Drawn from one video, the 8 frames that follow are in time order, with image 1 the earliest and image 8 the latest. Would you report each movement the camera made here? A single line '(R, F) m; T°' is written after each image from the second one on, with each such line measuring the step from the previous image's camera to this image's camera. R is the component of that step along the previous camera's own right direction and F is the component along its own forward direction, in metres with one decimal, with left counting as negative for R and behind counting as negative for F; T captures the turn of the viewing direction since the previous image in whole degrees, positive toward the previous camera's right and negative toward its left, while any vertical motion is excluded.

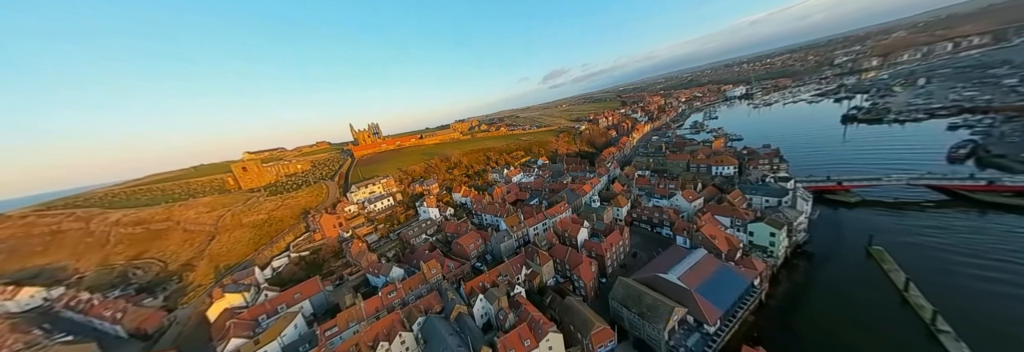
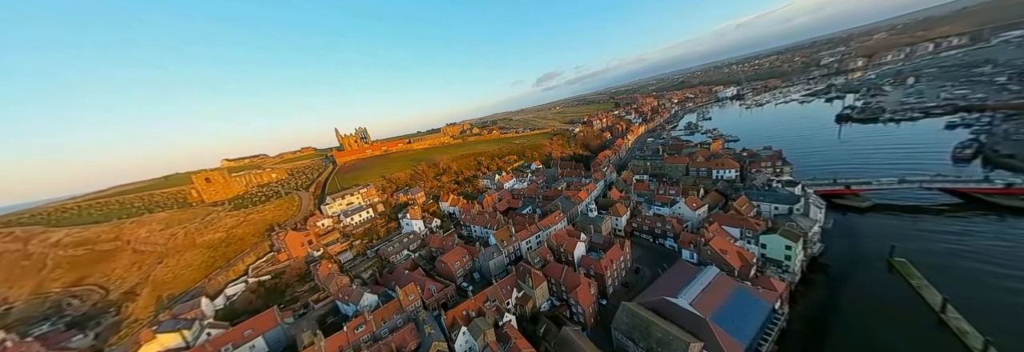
(+0.7, +3.4) m; +2°
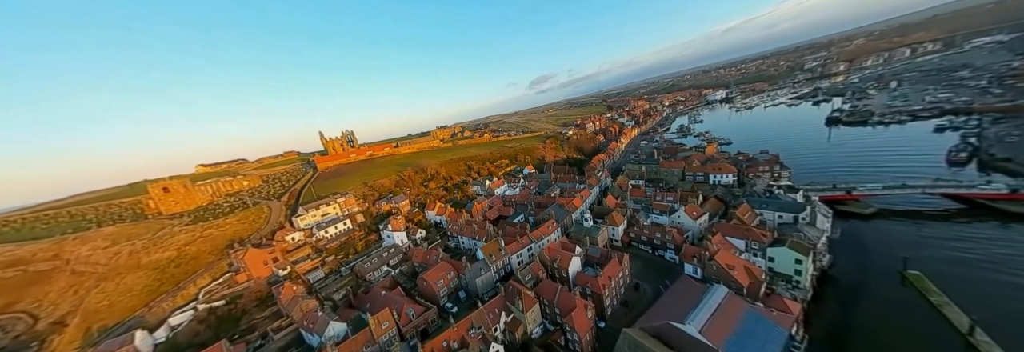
(+0.5, +2.8) m; +2°
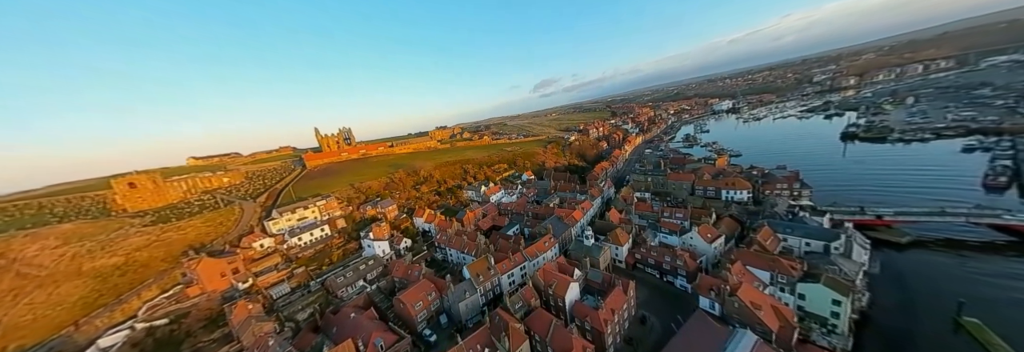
(+0.7, +3.5) m; 0°
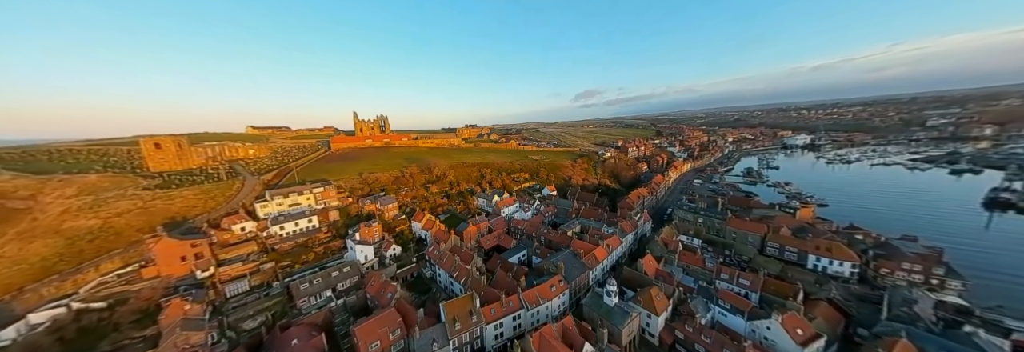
(+1.7, +6.8) m; -7°
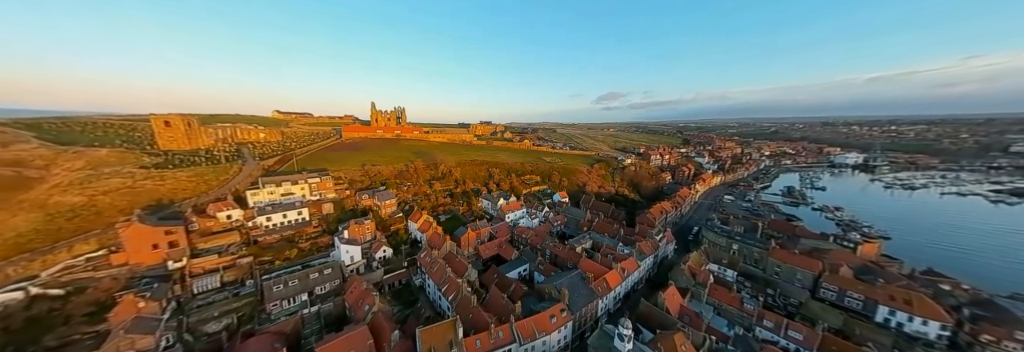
(+1.1, +3.9) m; -3°
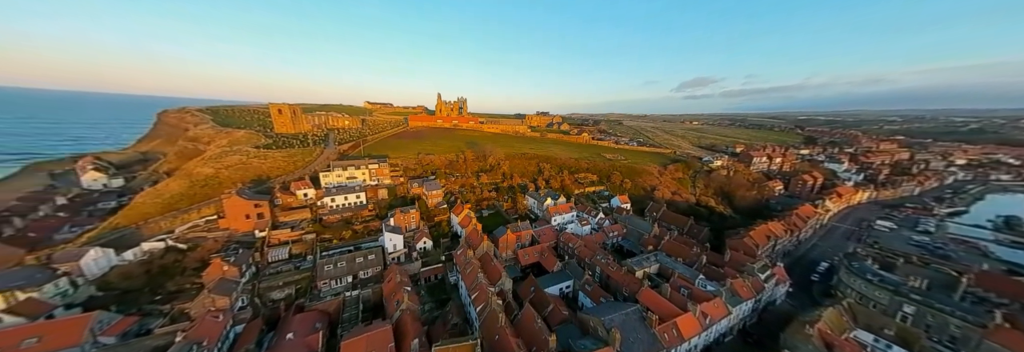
(+1.1, +4.0) m; -14°
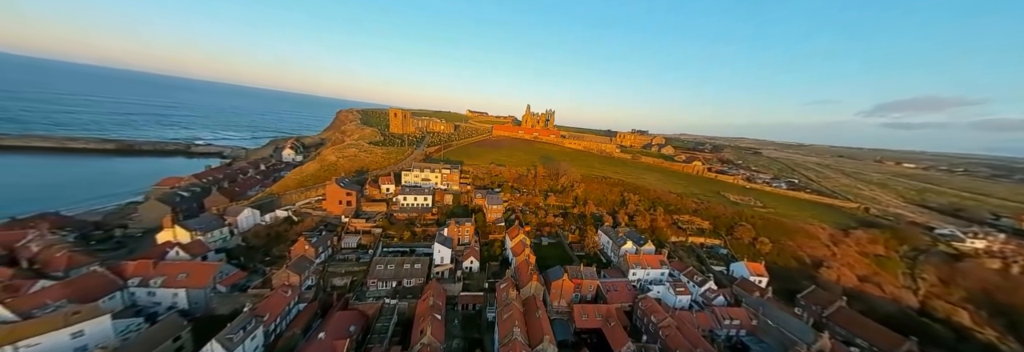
(+1.3, +5.1) m; -20°
